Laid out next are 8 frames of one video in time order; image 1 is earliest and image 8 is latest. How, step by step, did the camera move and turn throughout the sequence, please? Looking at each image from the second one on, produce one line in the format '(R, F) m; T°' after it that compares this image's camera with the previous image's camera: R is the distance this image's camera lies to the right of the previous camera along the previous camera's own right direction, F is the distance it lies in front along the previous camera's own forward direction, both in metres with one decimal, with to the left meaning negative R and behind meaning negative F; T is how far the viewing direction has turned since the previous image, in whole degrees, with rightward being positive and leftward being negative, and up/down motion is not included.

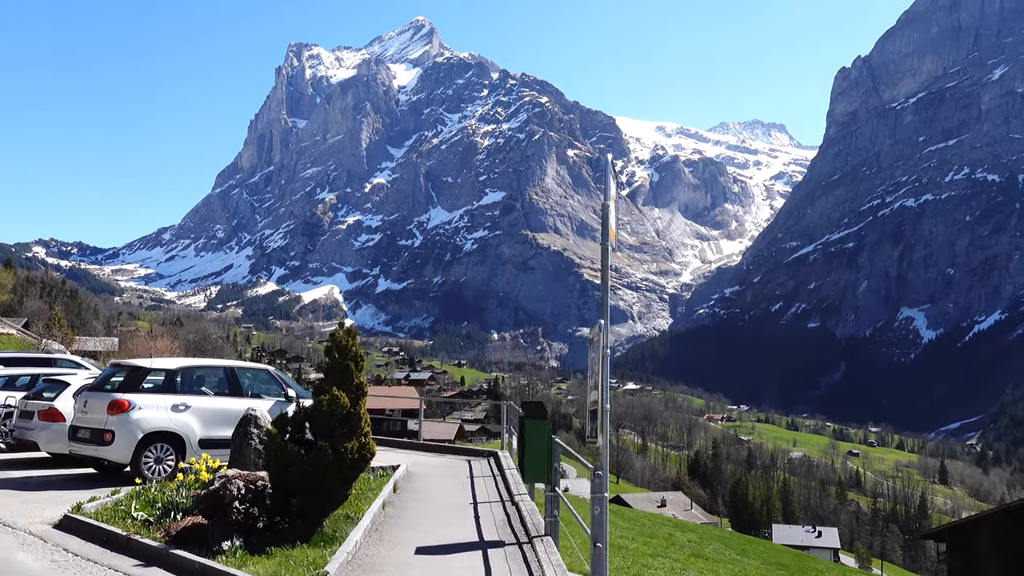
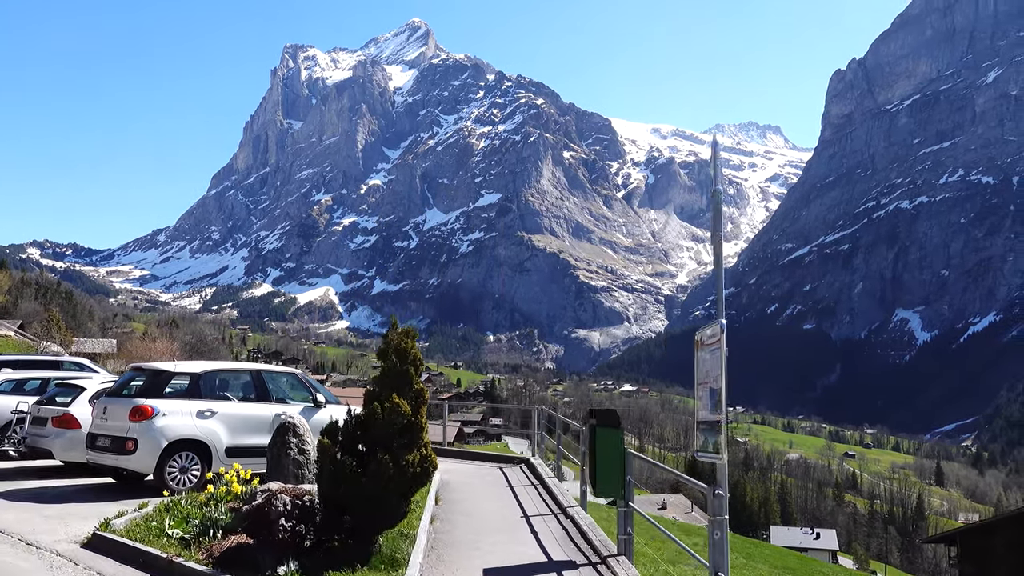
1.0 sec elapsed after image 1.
(-0.4, +0.4) m; 0°
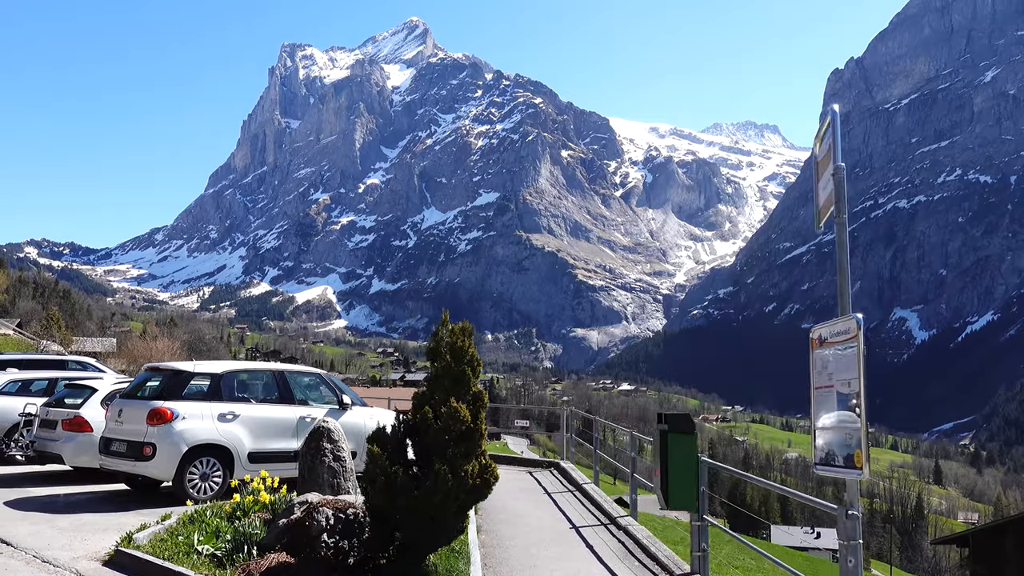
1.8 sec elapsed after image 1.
(-0.3, +0.4) m; 0°
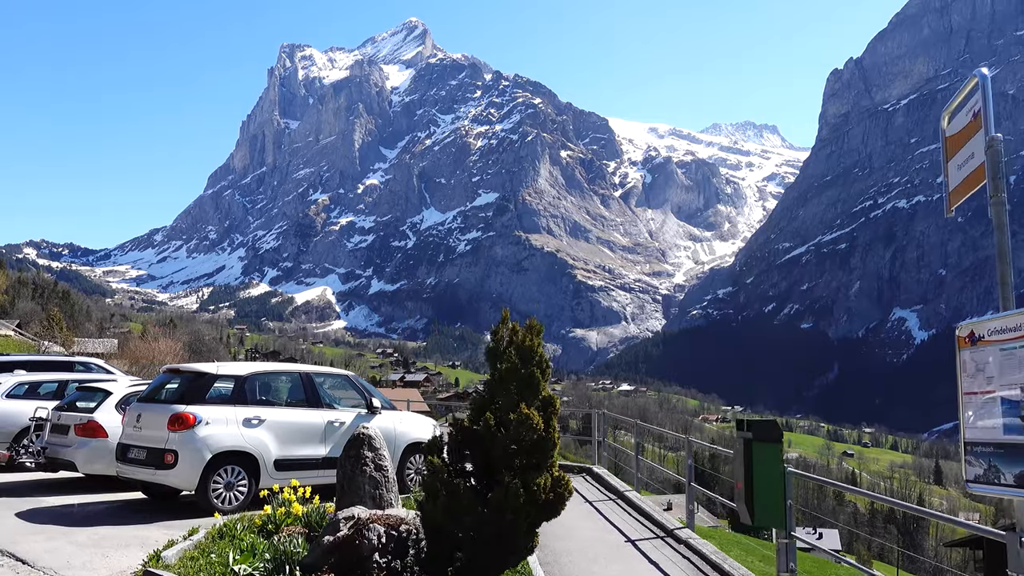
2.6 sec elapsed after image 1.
(-0.3, +0.3) m; 0°
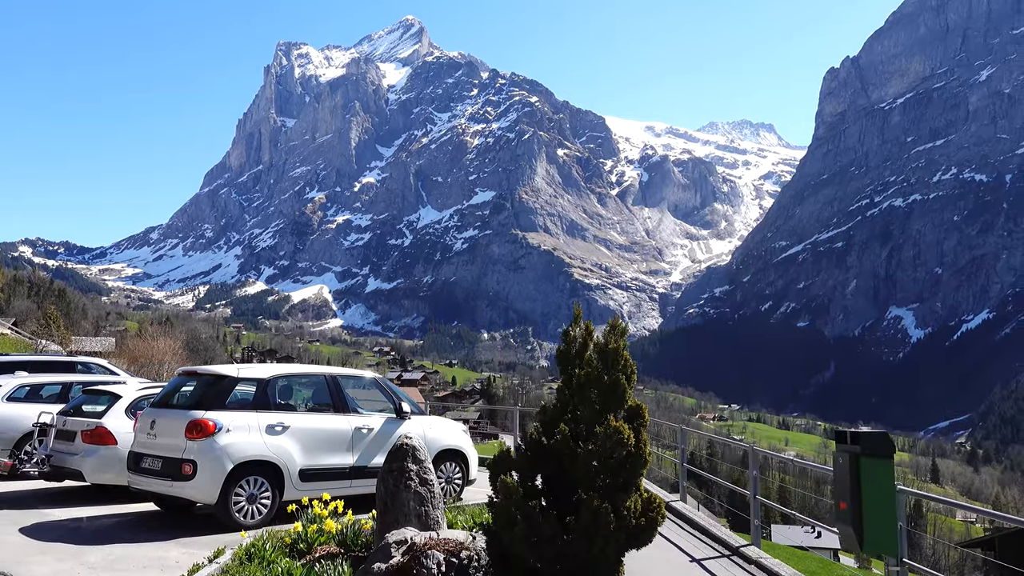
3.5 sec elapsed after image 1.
(-0.3, +0.4) m; 0°
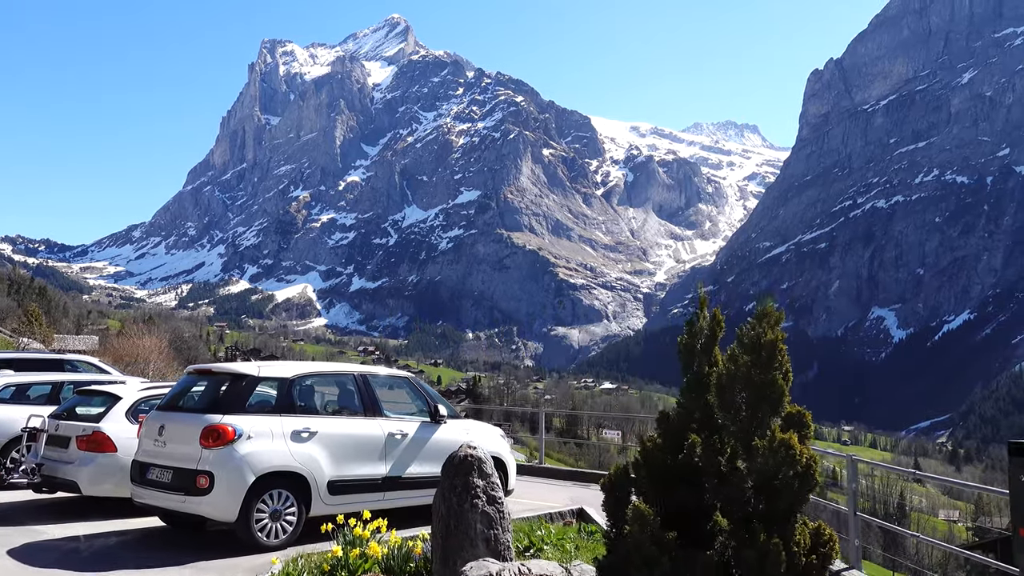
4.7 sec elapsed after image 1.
(-0.4, +0.6) m; +1°
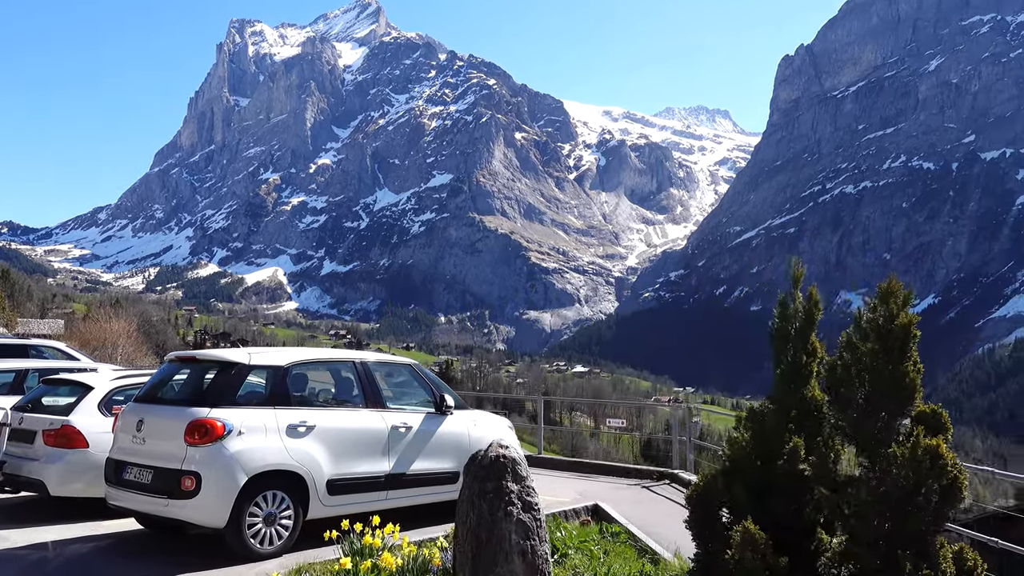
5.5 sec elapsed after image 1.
(-0.2, +0.4) m; +2°
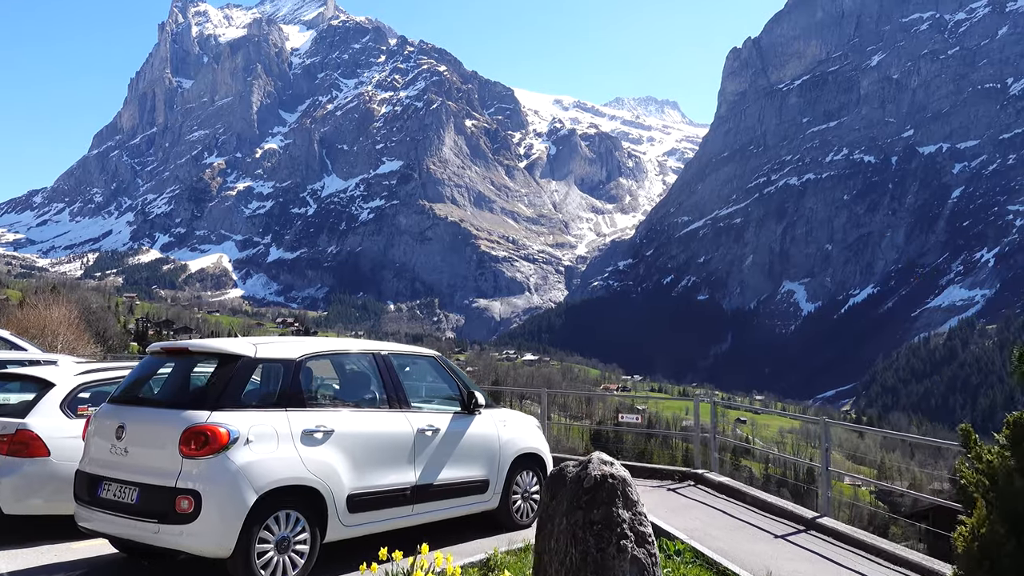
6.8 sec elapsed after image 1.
(-0.5, +0.6) m; +4°
